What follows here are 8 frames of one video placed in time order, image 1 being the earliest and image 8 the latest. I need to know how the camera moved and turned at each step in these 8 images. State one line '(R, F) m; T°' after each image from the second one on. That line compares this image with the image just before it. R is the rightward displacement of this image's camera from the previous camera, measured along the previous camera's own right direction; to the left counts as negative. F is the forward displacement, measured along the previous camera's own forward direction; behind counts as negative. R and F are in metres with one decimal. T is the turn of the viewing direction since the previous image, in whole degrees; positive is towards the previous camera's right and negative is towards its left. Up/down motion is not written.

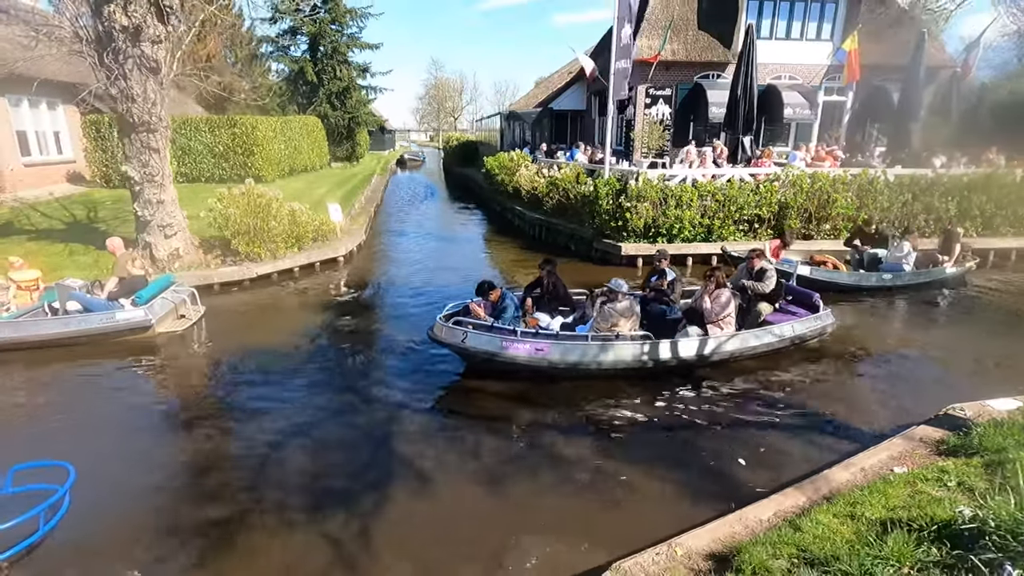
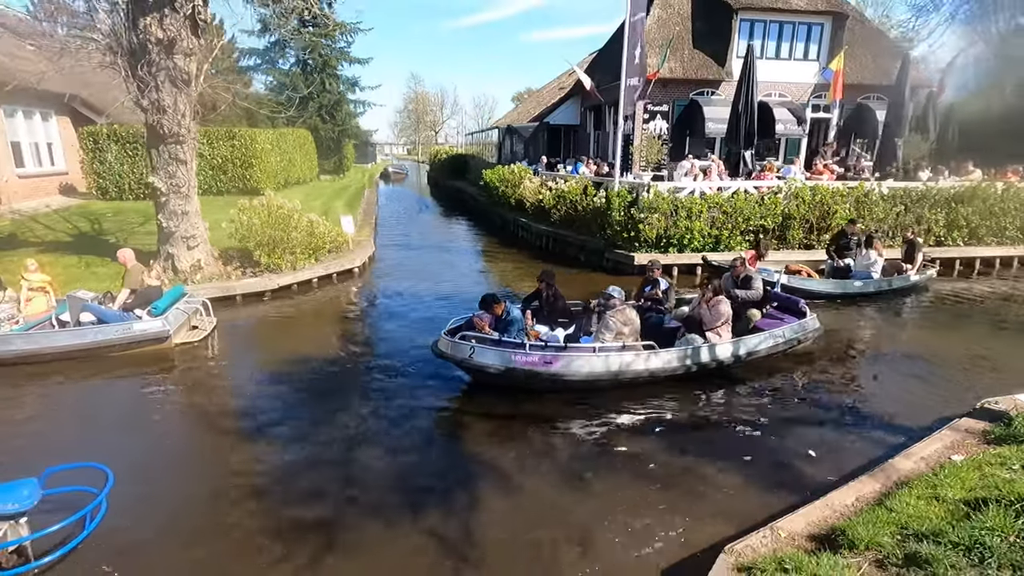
(-1.2, -0.3) m; +3°
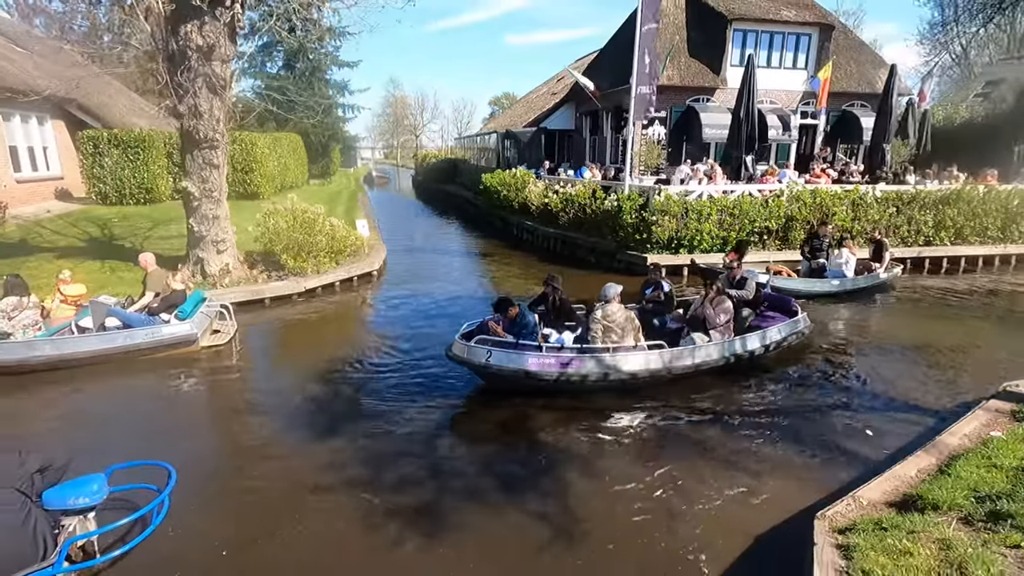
(-1.2, -0.4) m; +3°
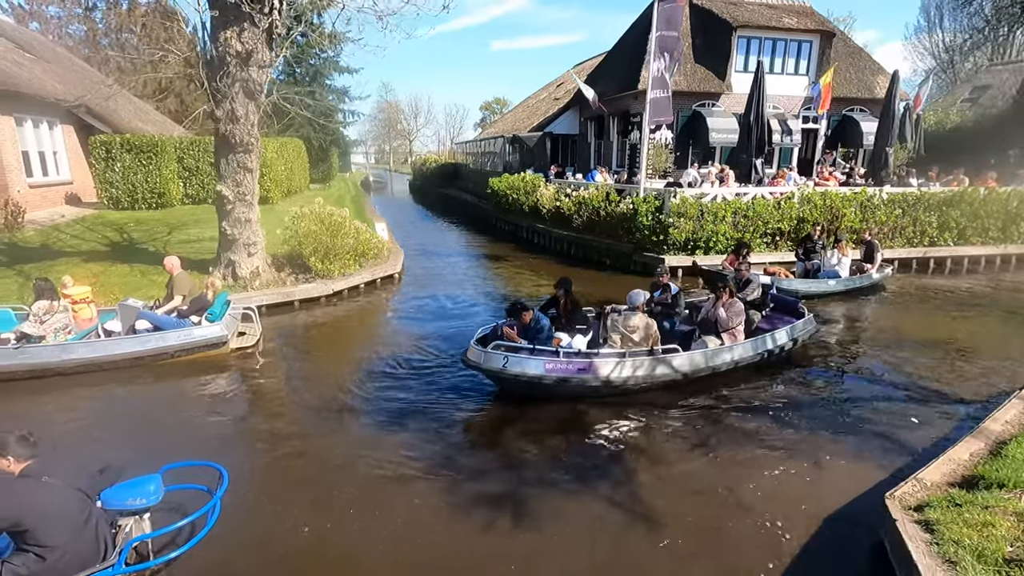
(-0.9, -0.3) m; +1°
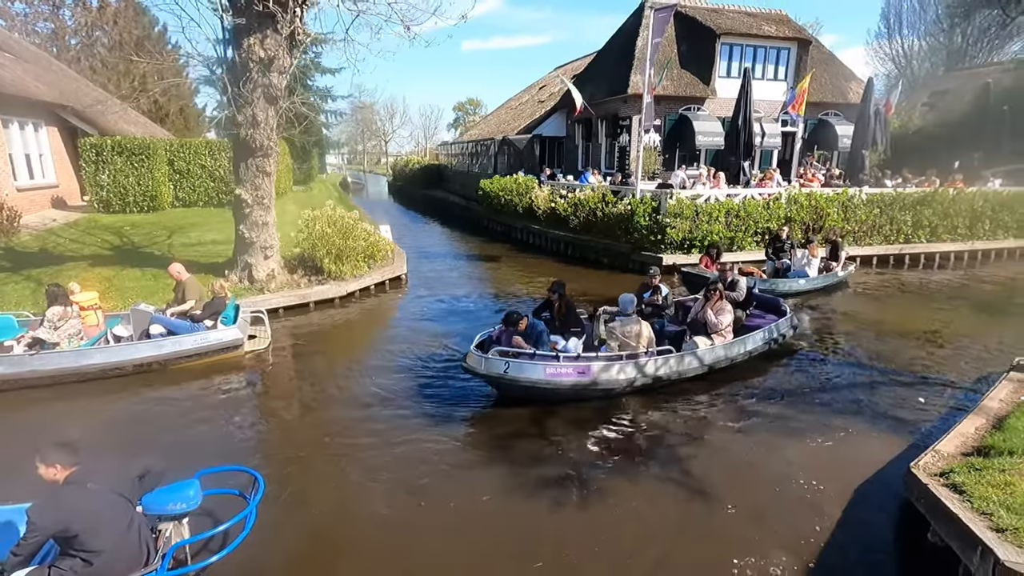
(-1.0, -0.4) m; +3°
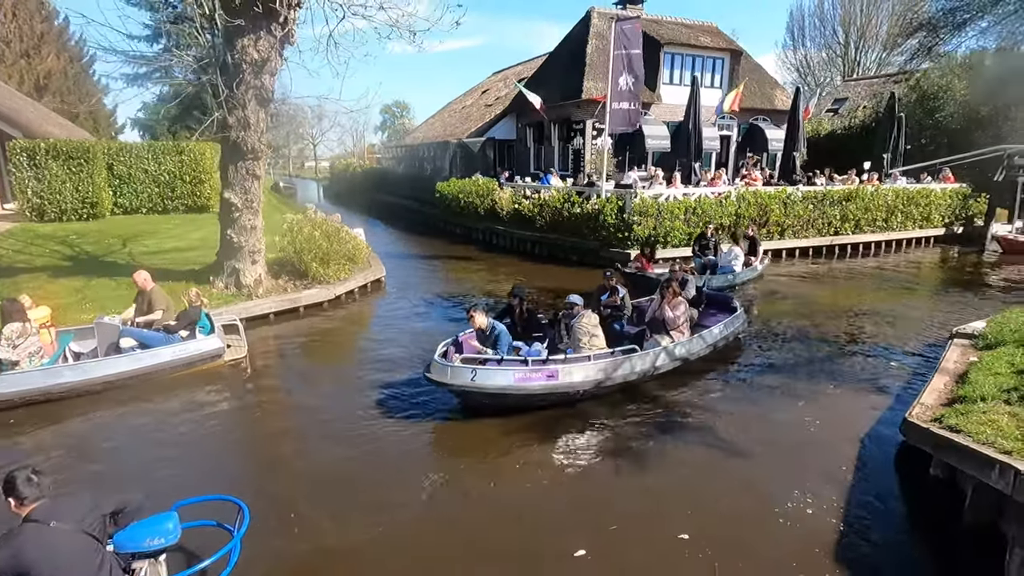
(-1.7, -0.3) m; +7°
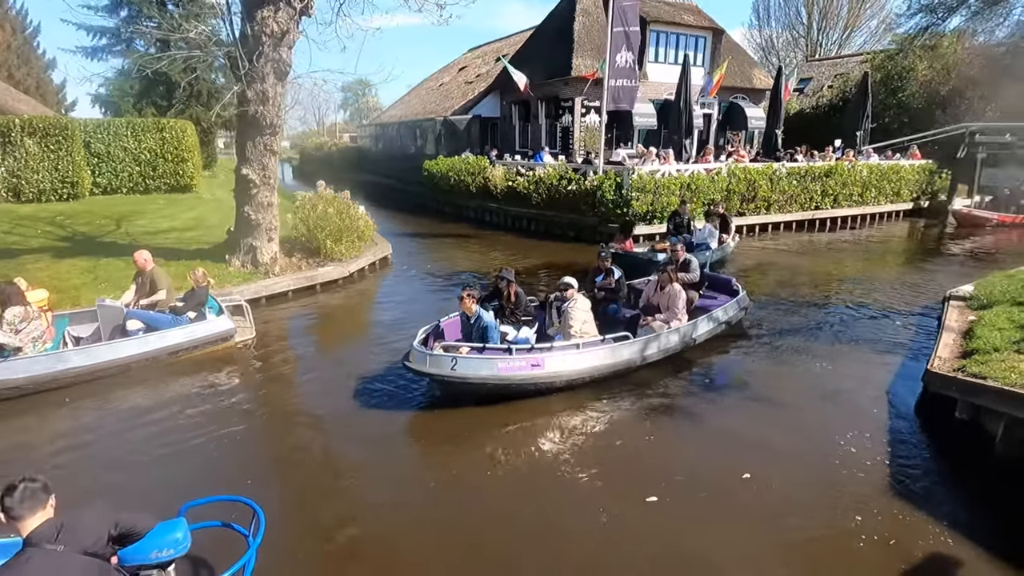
(-1.3, -0.2) m; +4°
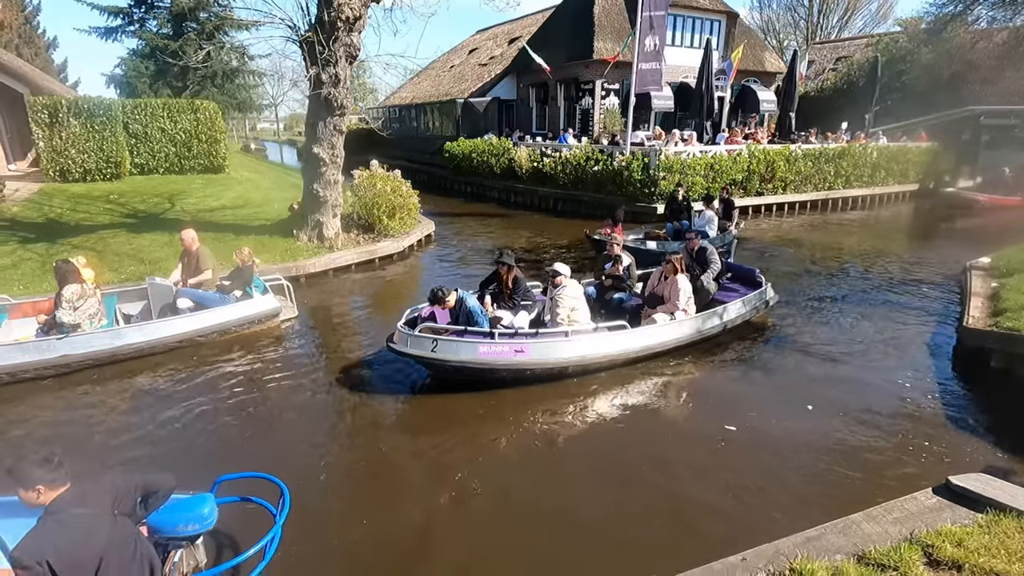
(-1.4, -0.9) m; +1°
